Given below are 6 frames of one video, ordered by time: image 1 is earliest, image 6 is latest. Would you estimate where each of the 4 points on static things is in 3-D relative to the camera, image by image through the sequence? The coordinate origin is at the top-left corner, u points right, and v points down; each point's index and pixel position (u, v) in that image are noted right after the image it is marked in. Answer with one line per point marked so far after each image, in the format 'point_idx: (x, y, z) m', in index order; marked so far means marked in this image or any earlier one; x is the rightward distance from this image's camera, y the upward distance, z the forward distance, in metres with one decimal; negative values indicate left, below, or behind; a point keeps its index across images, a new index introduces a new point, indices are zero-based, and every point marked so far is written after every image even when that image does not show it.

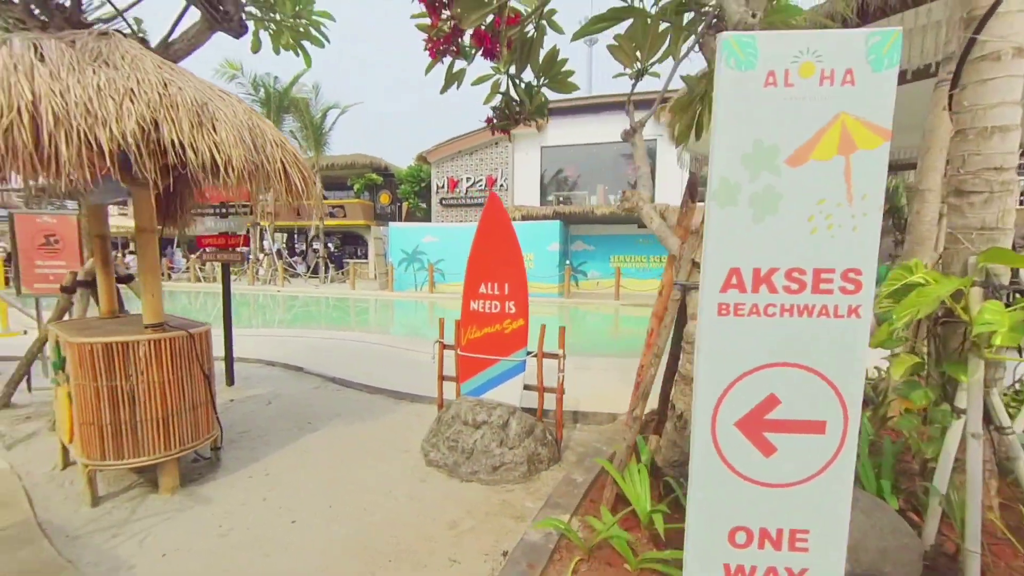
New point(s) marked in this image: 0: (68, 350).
0: (-3.1, -0.4, +2.9) m
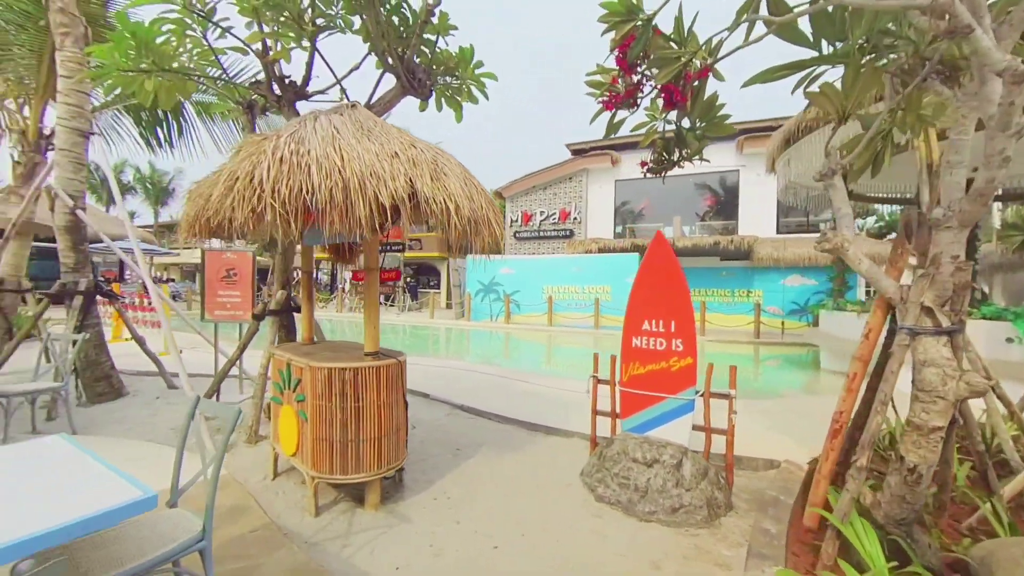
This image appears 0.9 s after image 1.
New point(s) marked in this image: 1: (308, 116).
0: (-1.7, -0.7, +3.3) m
1: (-1.4, +1.1, +2.7) m
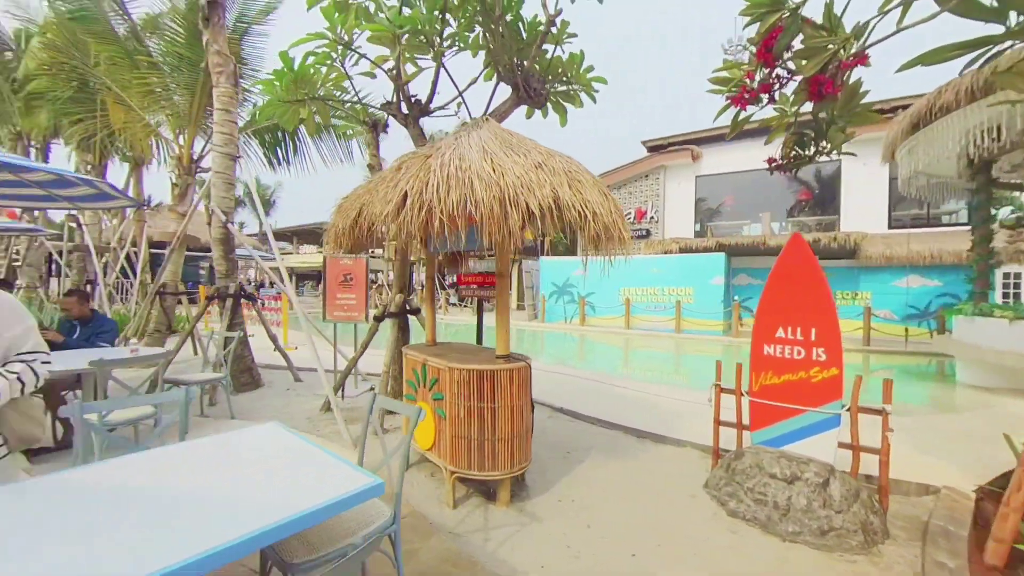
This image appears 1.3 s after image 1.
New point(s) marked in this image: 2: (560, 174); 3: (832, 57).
0: (-0.6, -0.7, +3.5) m
1: (-0.4, +1.1, +2.9) m
2: (+0.3, +0.8, +3.0) m
3: (+2.4, +1.7, +3.1) m
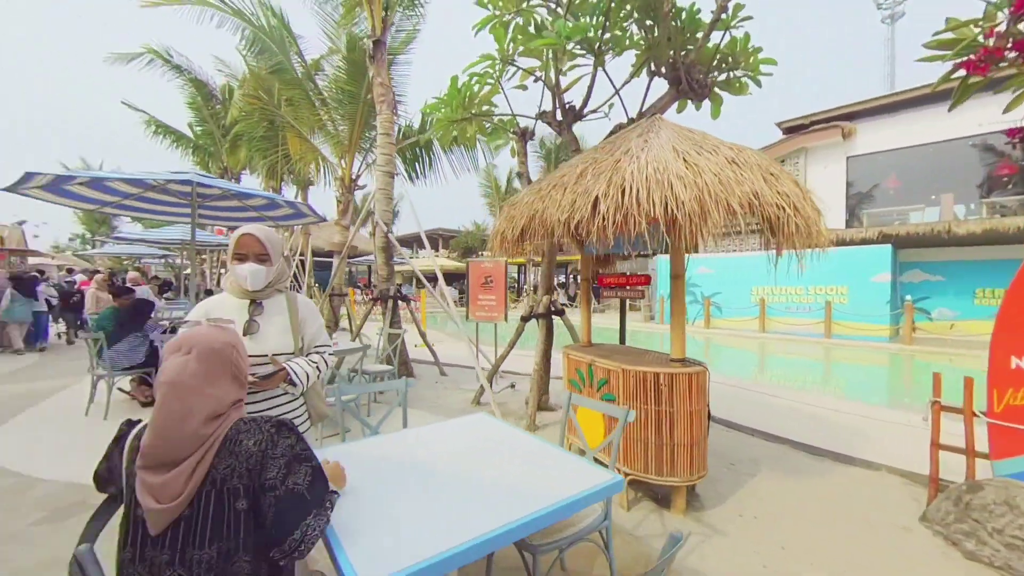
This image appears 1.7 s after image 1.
0: (+0.9, -0.7, +3.6) m
1: (+0.9, +1.1, +2.9) m
2: (+1.6, +0.8, +2.8) m
3: (+3.6, +1.7, +2.4) m
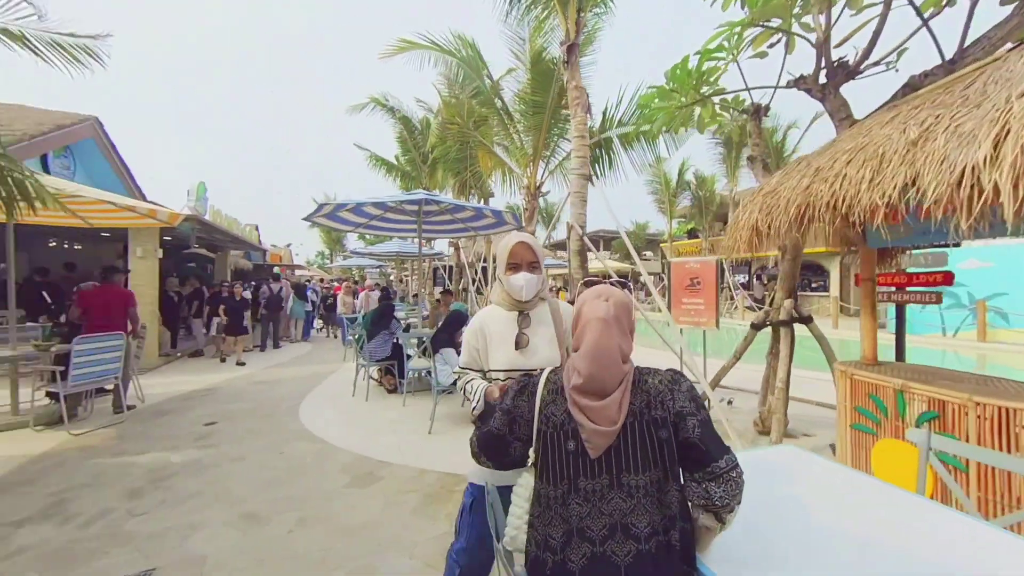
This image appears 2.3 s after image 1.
0: (+2.8, -0.8, +2.6) m
1: (+2.6, +1.1, +2.0) m
2: (+3.2, +0.8, +1.6) m
3: (+4.9, +1.7, +0.5) m
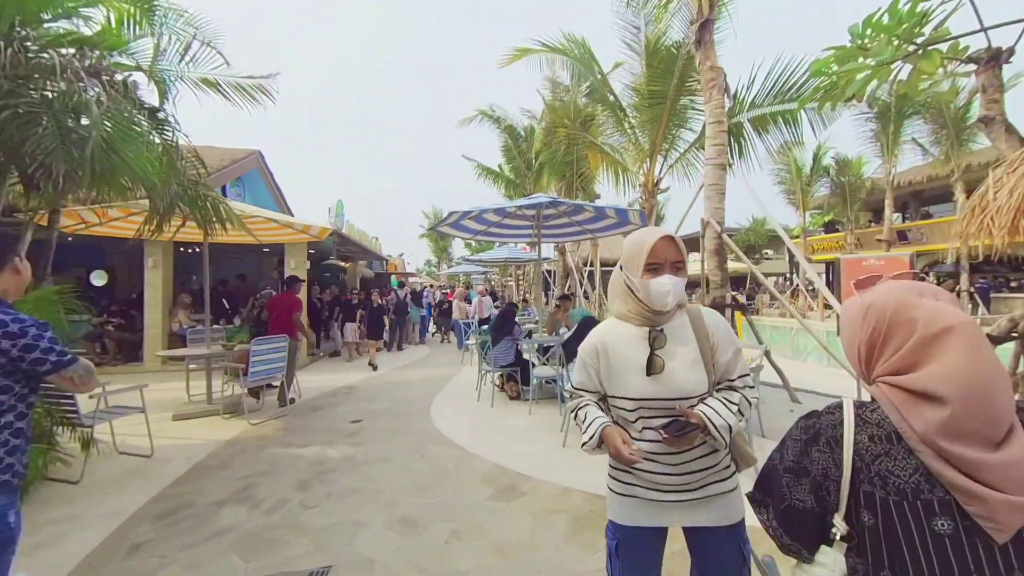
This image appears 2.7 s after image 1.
0: (+3.8, -0.7, +1.6) m
1: (+3.4, +1.1, +1.0) m
2: (+3.9, +0.9, +0.5) m
3: (+5.3, +1.8, -0.9) m
